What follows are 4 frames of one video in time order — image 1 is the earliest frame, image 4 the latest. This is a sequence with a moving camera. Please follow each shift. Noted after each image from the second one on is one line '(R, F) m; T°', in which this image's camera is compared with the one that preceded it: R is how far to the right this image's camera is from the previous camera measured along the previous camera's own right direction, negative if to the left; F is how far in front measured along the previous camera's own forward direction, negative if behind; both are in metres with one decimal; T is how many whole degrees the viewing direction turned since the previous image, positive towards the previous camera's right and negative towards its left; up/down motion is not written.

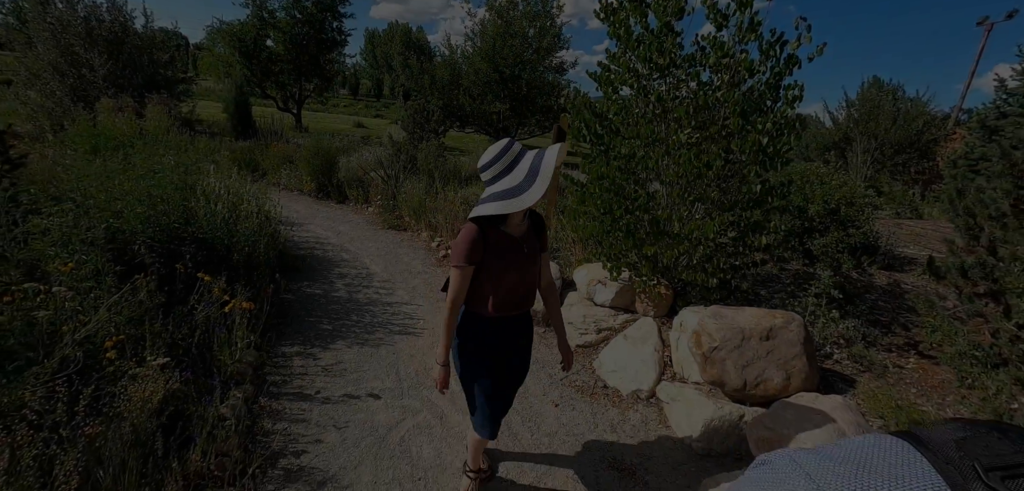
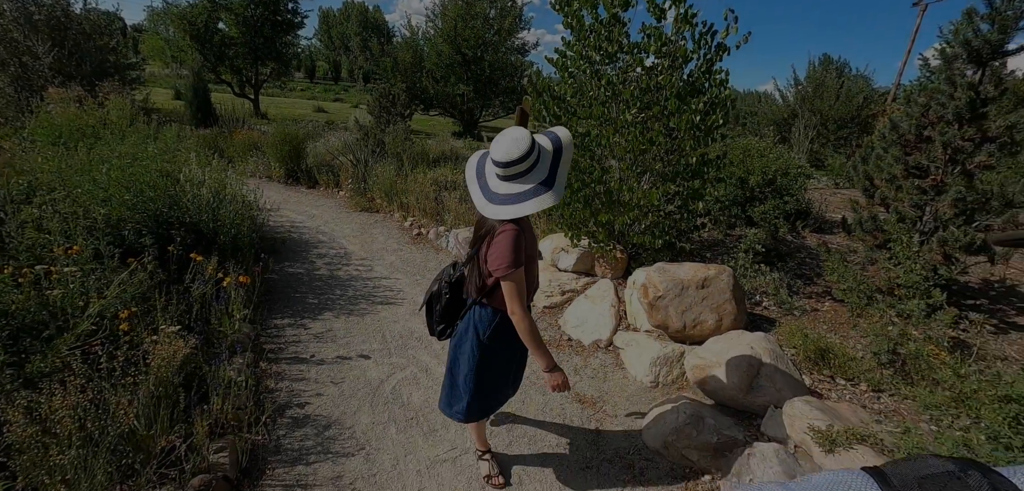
(0.0, -0.5) m; +4°
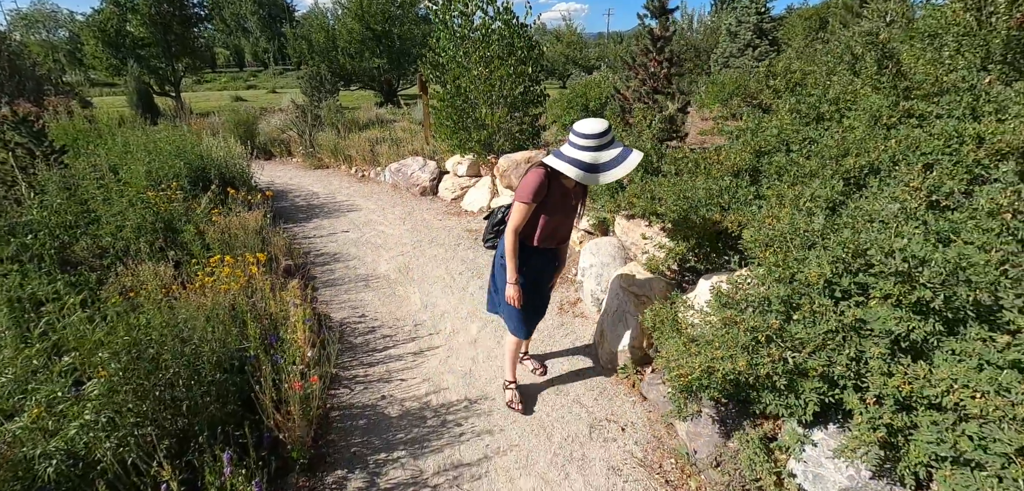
(+0.4, -3.2) m; +6°
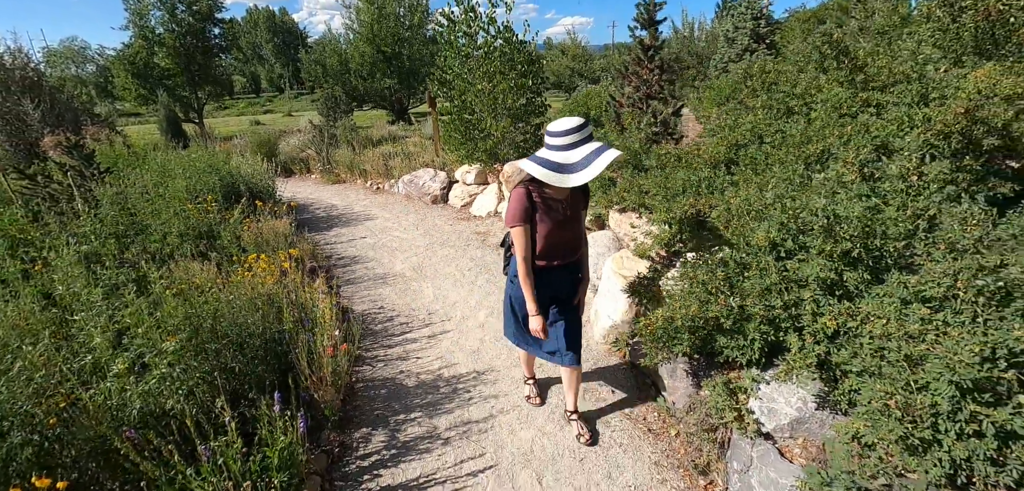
(+0.1, -0.5) m; -2°
